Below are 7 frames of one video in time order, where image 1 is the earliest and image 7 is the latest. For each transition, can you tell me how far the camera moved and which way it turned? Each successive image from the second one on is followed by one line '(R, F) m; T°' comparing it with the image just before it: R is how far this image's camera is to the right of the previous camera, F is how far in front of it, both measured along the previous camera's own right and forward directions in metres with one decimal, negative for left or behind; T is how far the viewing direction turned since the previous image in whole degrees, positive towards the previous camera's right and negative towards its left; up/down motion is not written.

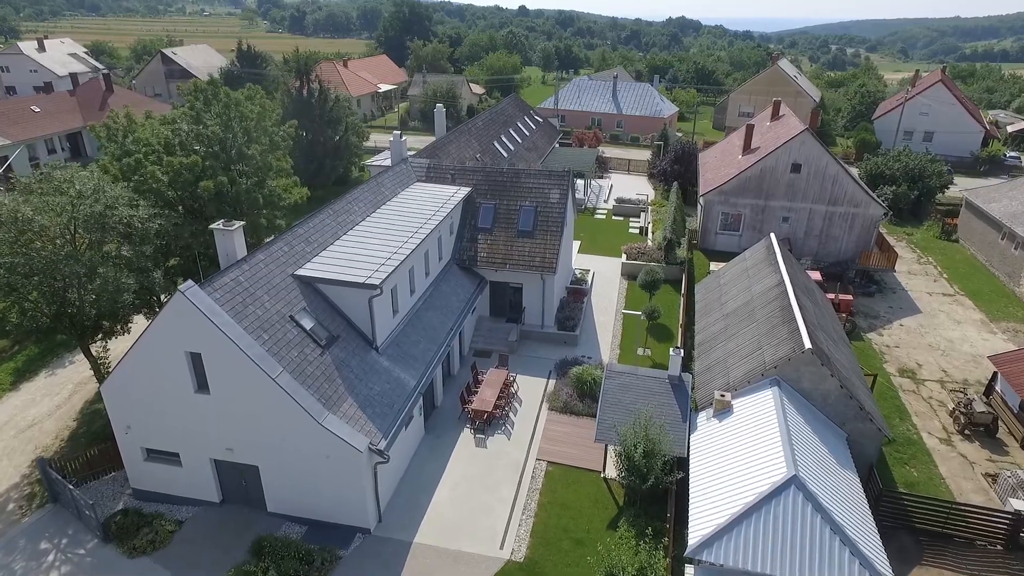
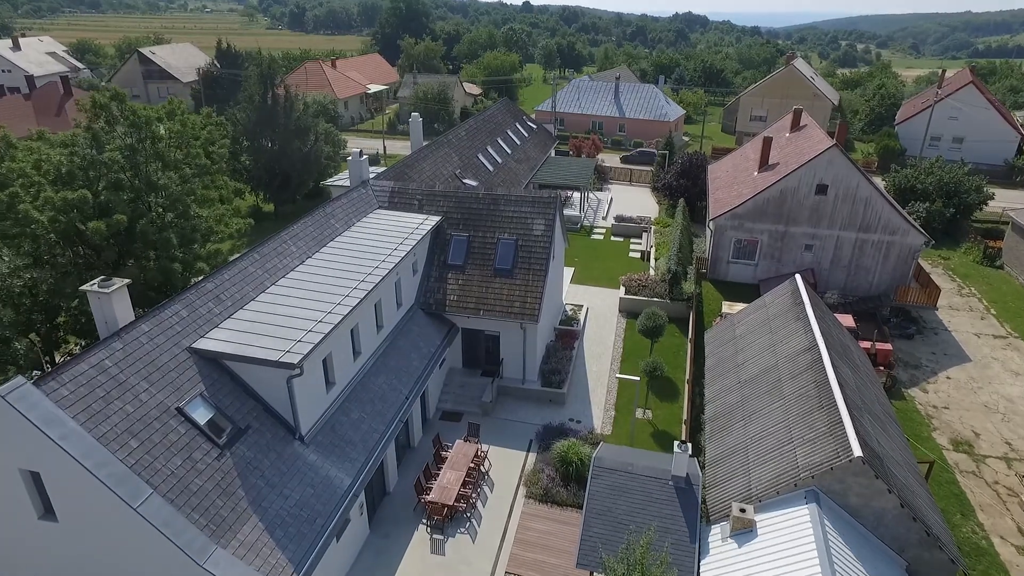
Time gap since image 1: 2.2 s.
(+1.1, +4.4) m; -1°
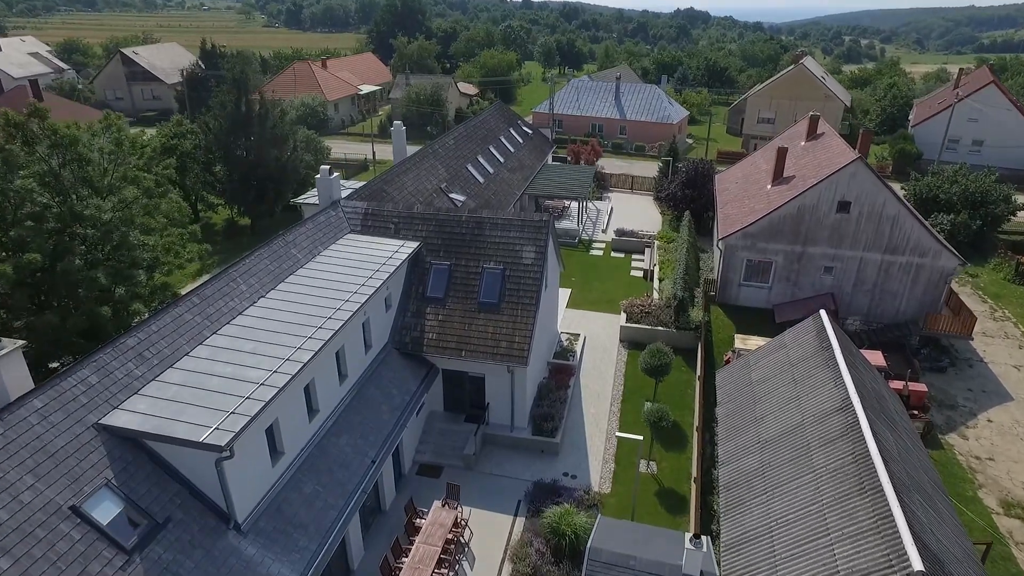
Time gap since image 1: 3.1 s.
(+0.5, +2.7) m; 0°
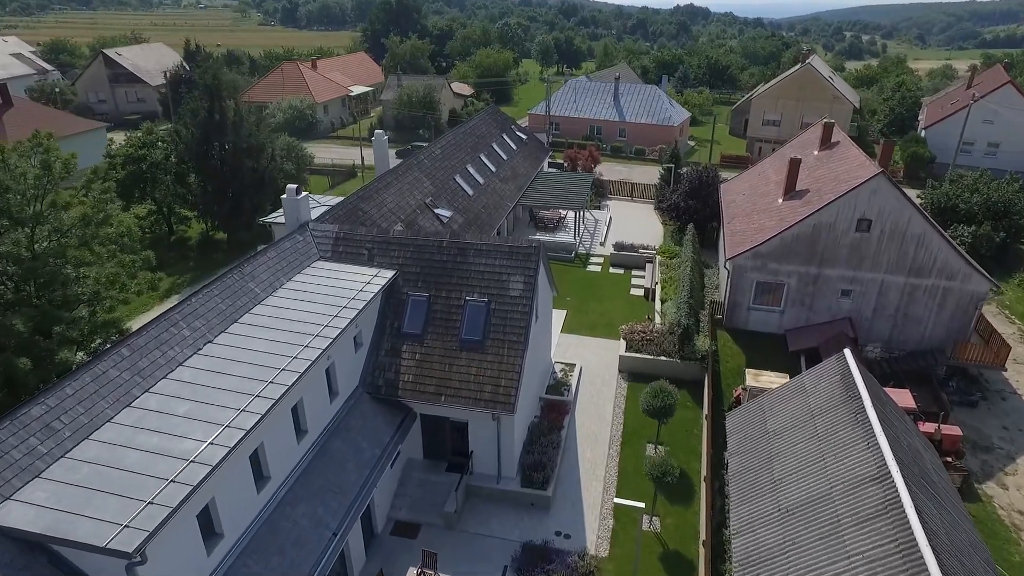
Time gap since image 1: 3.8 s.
(+0.4, +2.2) m; 0°
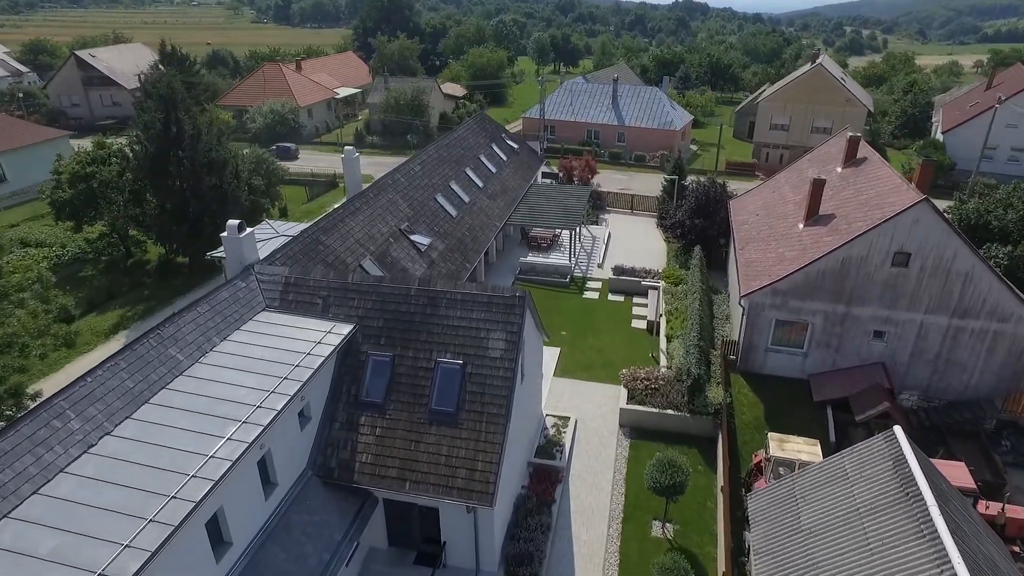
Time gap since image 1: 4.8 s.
(+0.5, +3.1) m; 0°
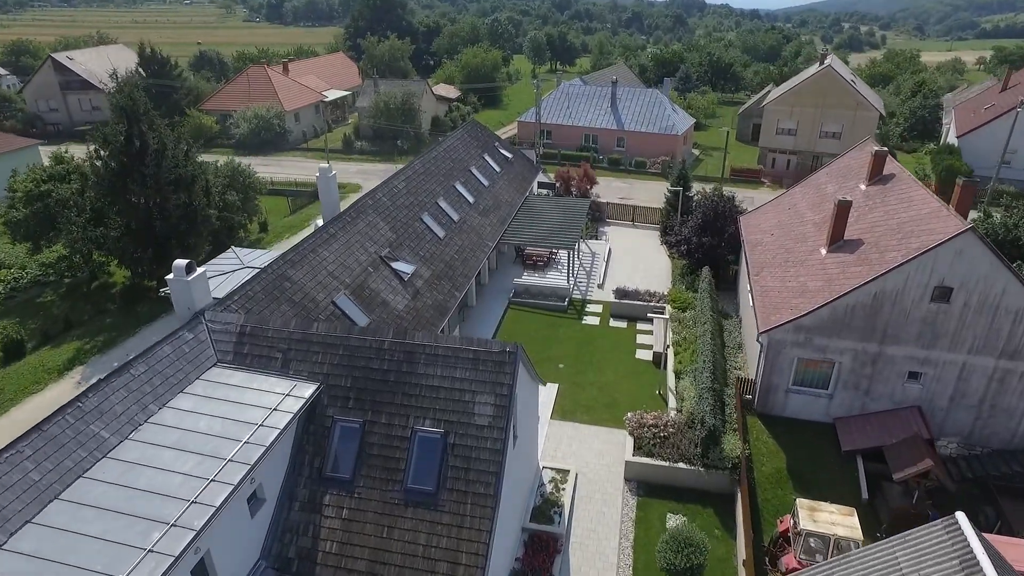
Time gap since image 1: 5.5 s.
(+0.2, +2.3) m; 0°
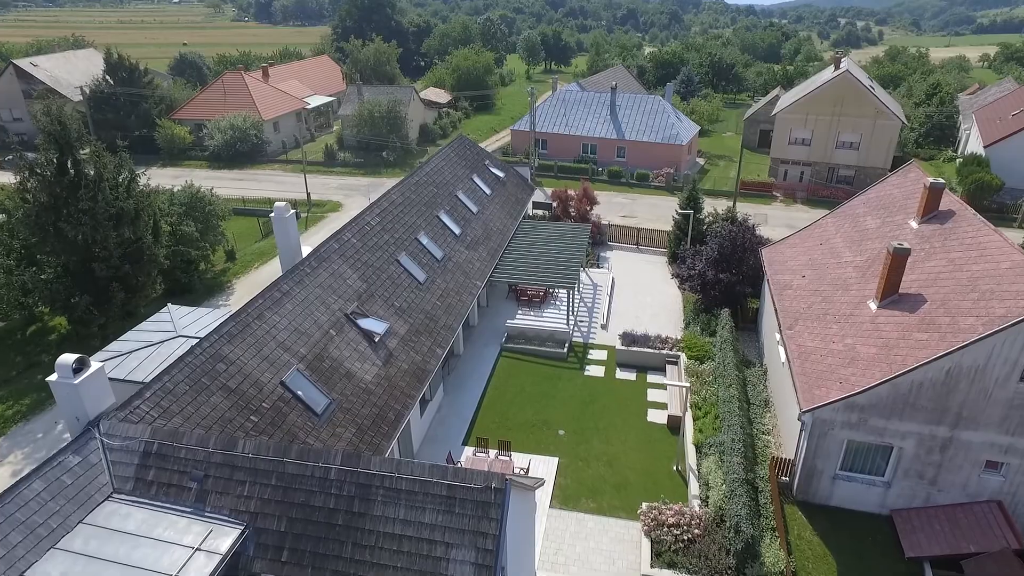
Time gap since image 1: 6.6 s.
(+0.2, +3.5) m; 0°
